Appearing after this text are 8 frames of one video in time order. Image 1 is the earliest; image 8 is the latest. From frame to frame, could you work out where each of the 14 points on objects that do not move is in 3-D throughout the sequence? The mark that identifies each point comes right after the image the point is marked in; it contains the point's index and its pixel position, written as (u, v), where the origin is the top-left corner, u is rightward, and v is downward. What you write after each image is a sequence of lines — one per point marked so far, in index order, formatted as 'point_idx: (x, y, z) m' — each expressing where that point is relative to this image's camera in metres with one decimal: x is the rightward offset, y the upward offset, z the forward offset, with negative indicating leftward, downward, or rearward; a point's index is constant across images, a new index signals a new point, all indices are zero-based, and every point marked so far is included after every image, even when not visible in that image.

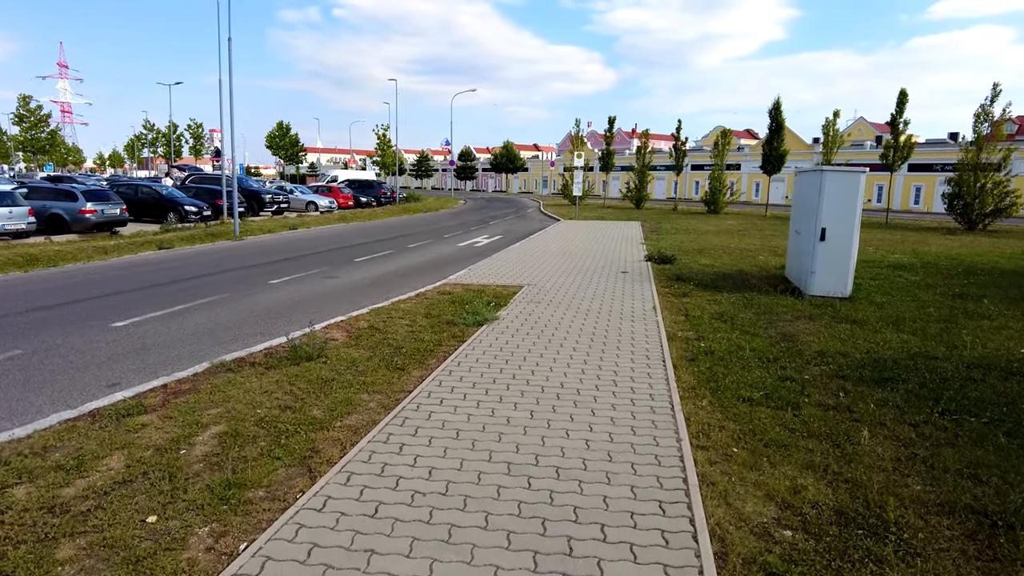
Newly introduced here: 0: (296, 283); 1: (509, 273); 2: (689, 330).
0: (-4.0, +0.1, +12.2) m
1: (0.0, +0.3, +12.6) m
2: (+2.1, -0.5, +7.9) m
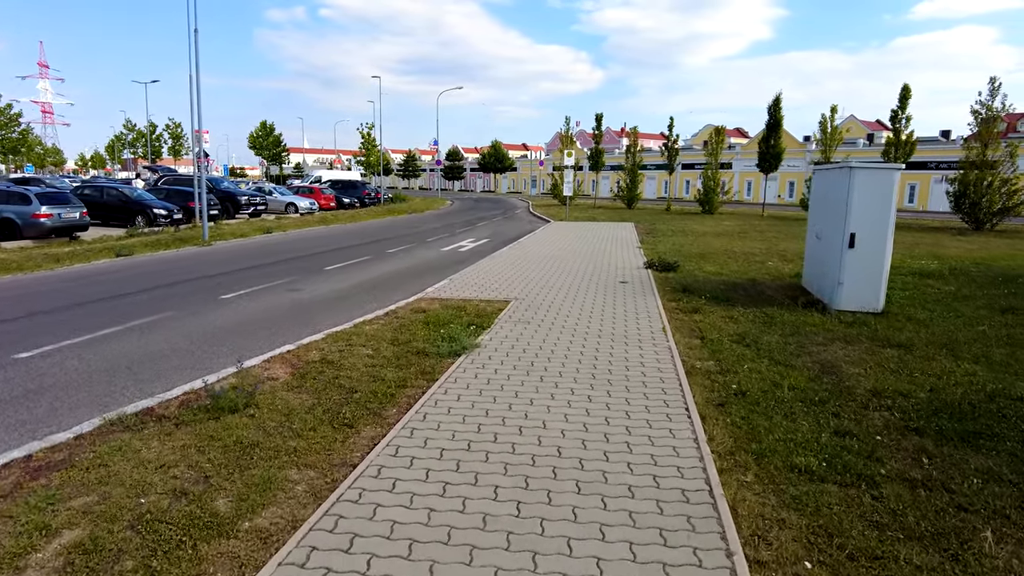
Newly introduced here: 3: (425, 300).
0: (-4.2, -0.2, +10.8) m
1: (-0.3, +0.1, +11.3) m
2: (+1.9, -0.7, +6.6) m
3: (-1.2, -0.2, +9.4) m
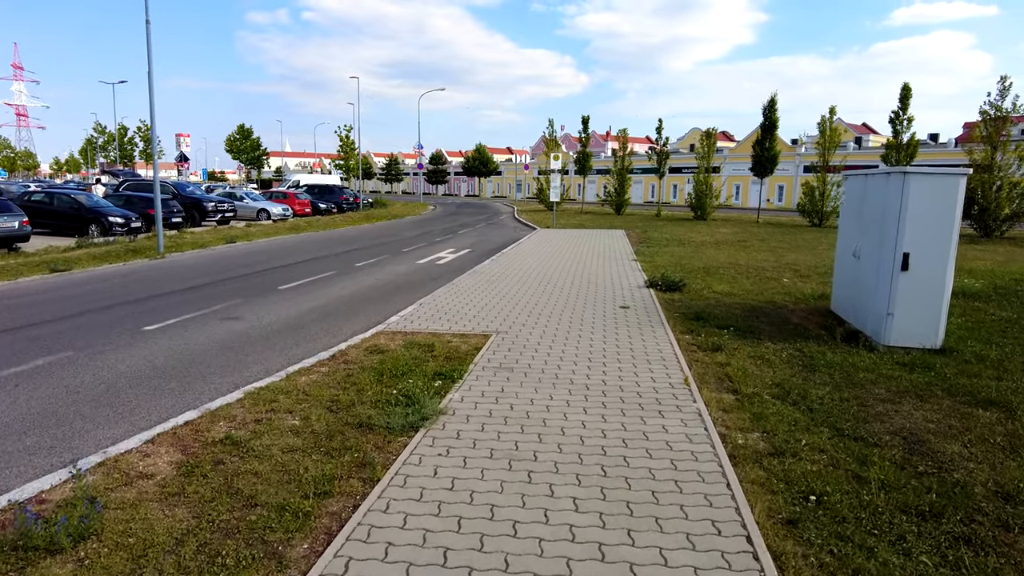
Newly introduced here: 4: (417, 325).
0: (-4.5, -0.6, +9.0) m
1: (-0.5, -0.3, +9.6) m
2: (+1.8, -1.1, +4.9) m
3: (-1.5, -0.6, +7.7) m
4: (-1.2, -0.5, +8.3) m
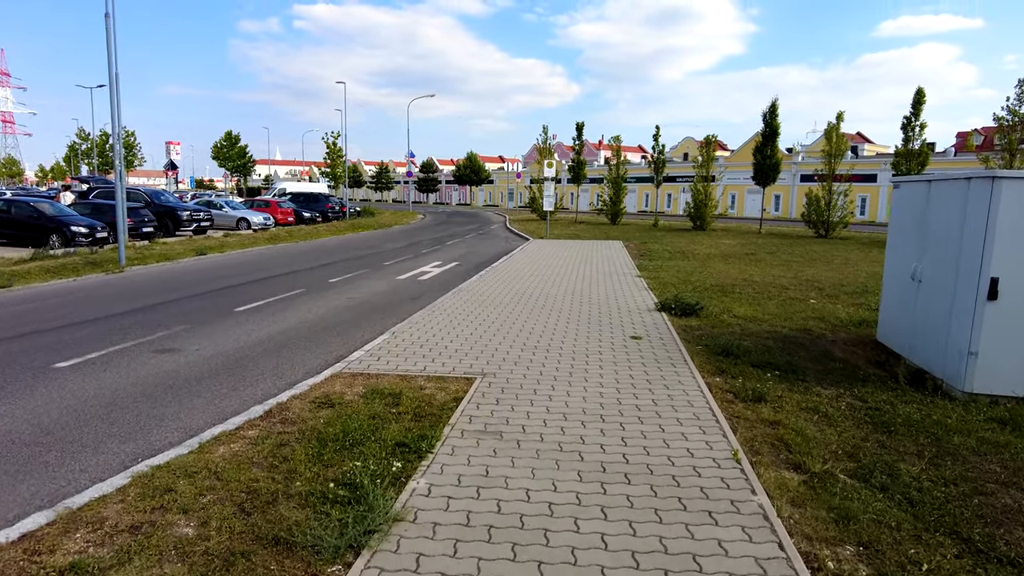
0: (-4.6, -0.9, +7.4) m
1: (-0.7, -0.6, +8.0) m
2: (+1.7, -1.3, +3.4) m
3: (-1.6, -0.9, +6.1) m
4: (-1.3, -0.8, +6.8) m
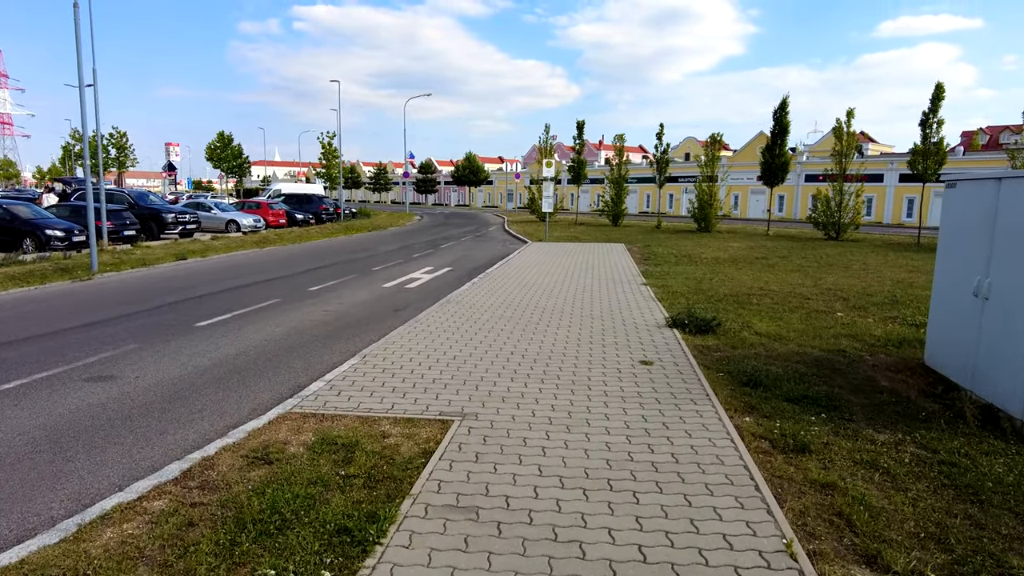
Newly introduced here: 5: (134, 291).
0: (-4.7, -1.0, +6.3) m
1: (-0.8, -0.8, +6.9) m
2: (+1.6, -1.5, +2.2) m
3: (-1.7, -1.1, +5.0) m
4: (-1.4, -1.0, +5.6) m
5: (-8.3, -0.1, +14.6) m
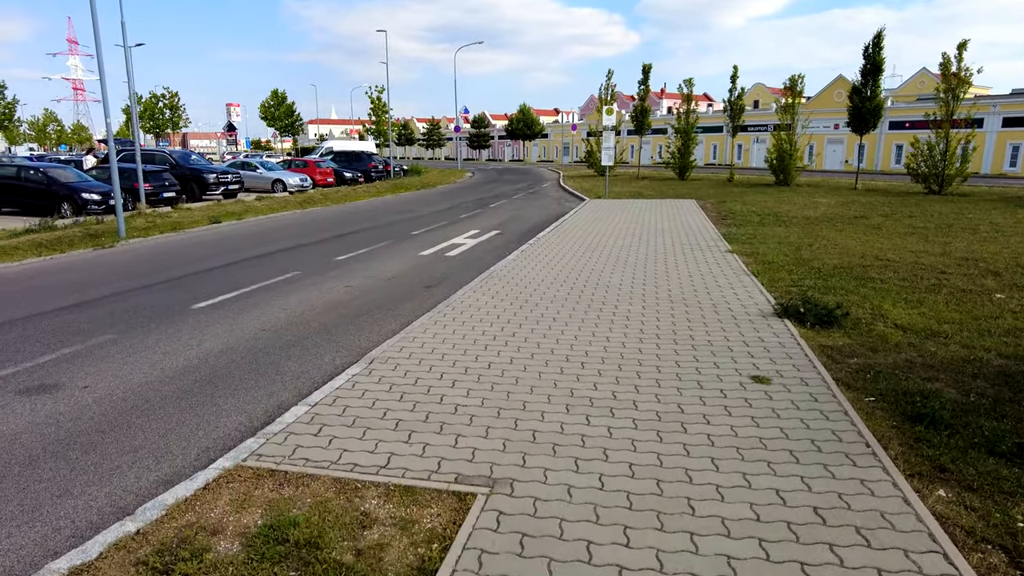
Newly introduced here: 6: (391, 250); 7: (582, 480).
0: (-4.3, -1.0, +4.8) m
1: (-0.4, -0.7, +5.1) m
2: (+1.6, -1.7, +0.3) m
3: (-1.4, -1.1, +3.3) m
4: (-1.1, -0.9, +3.9) m
5: (-7.2, +0.5, +13.3) m
6: (-2.4, +0.8, +13.3) m
7: (+0.4, -1.0, +3.6) m
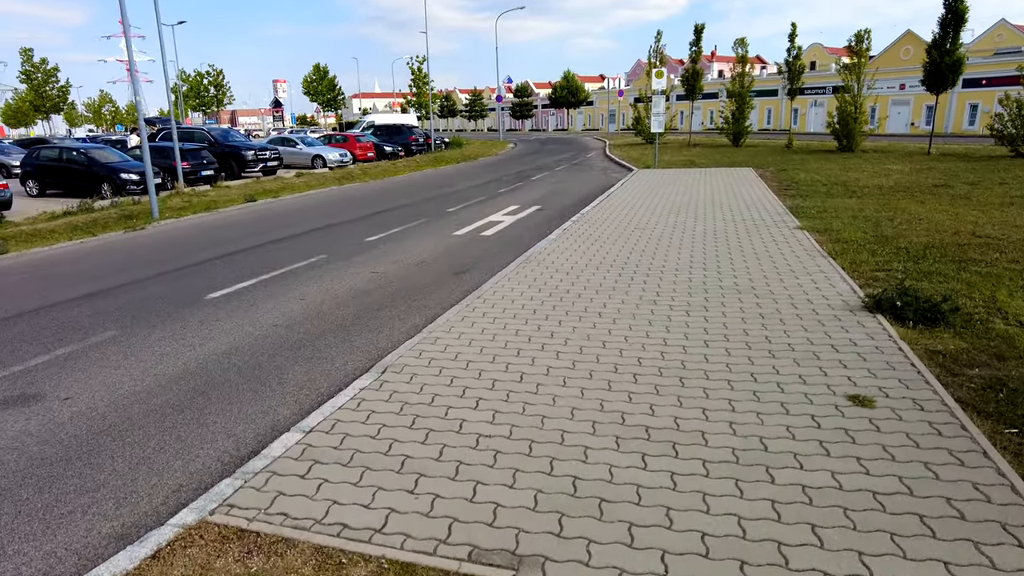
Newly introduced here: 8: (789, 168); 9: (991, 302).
0: (-4.1, -1.0, +4.2) m
1: (-0.1, -0.7, +4.2) m
2: (+1.5, -1.9, -0.7) m
3: (-1.3, -1.1, +2.5) m
4: (-0.9, -1.0, +3.1) m
5: (-6.4, +0.9, +12.9) m
6: (-1.6, +1.1, +12.5) m
7: (+0.5, -1.0, +2.7) m
8: (+8.1, +3.5, +19.6) m
9: (+4.1, -0.1, +5.7) m
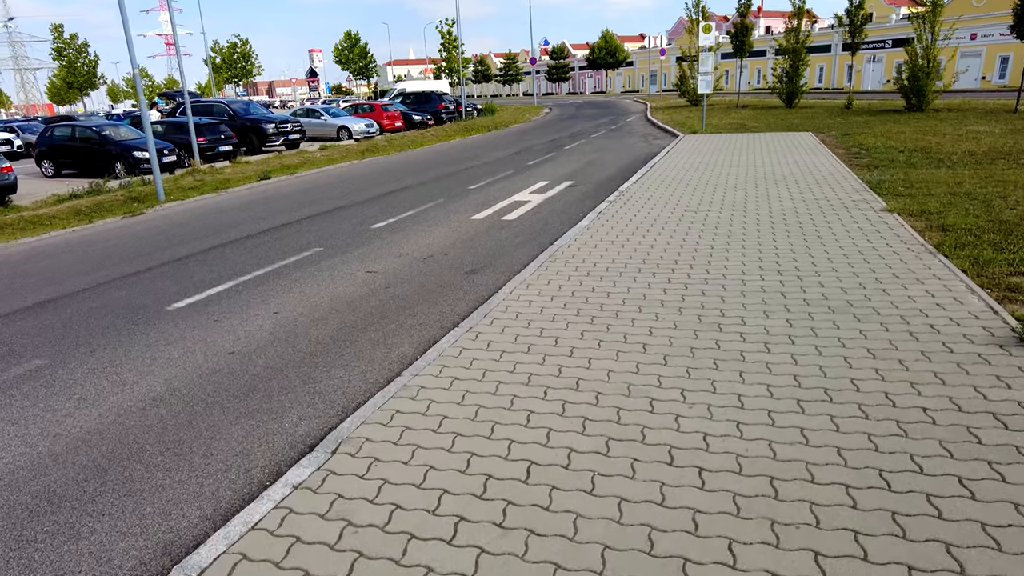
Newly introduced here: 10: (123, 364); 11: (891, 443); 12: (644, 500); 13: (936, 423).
0: (-4.1, -1.3, +3.0) m
1: (-0.1, -0.9, +2.8) m
2: (+1.2, -2.3, -2.1) m
3: (-1.4, -1.5, +1.2) m
4: (-1.0, -1.3, +1.8) m
5: (-5.9, +1.0, +11.7) m
6: (-1.2, +1.3, +11.0) m
7: (+0.4, -1.3, +1.3) m
8: (+8.9, +4.1, +17.4) m
9: (+4.1, -0.2, +4.0) m
10: (-3.0, -0.6, +5.2) m
11: (+1.8, -0.7, +3.2) m
12: (+0.6, -0.8, +2.9) m
13: (+2.1, -0.6, +3.3) m
